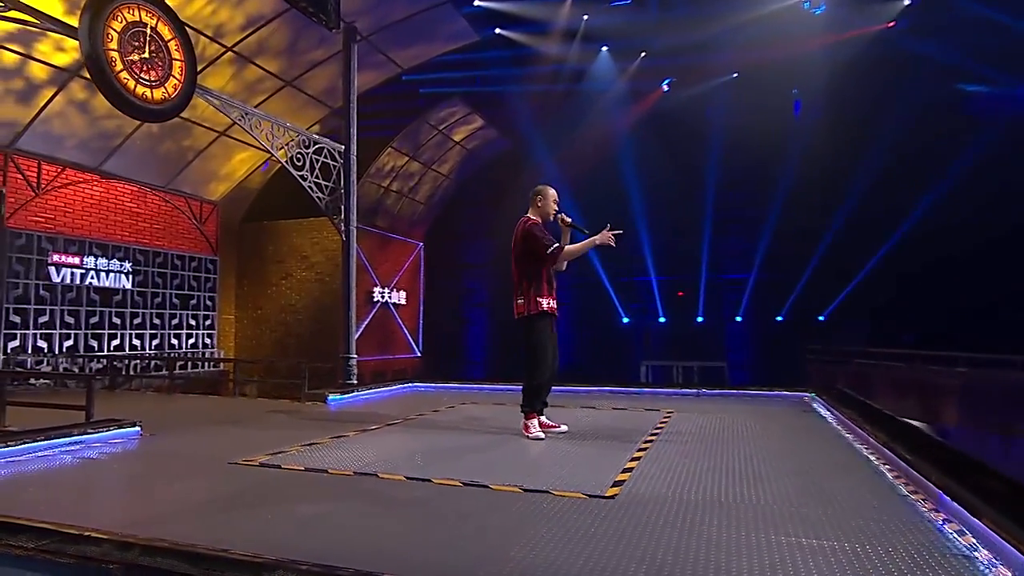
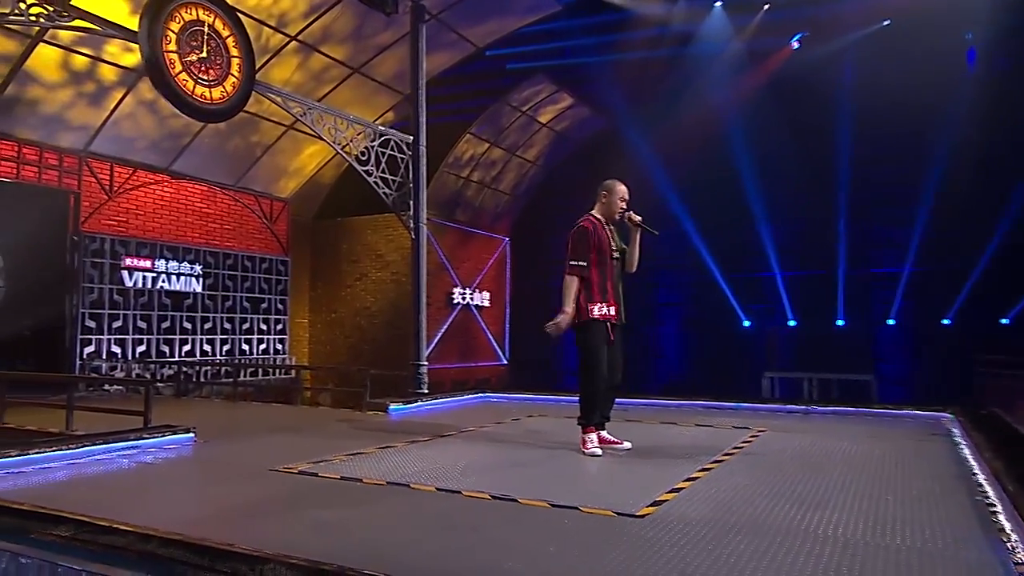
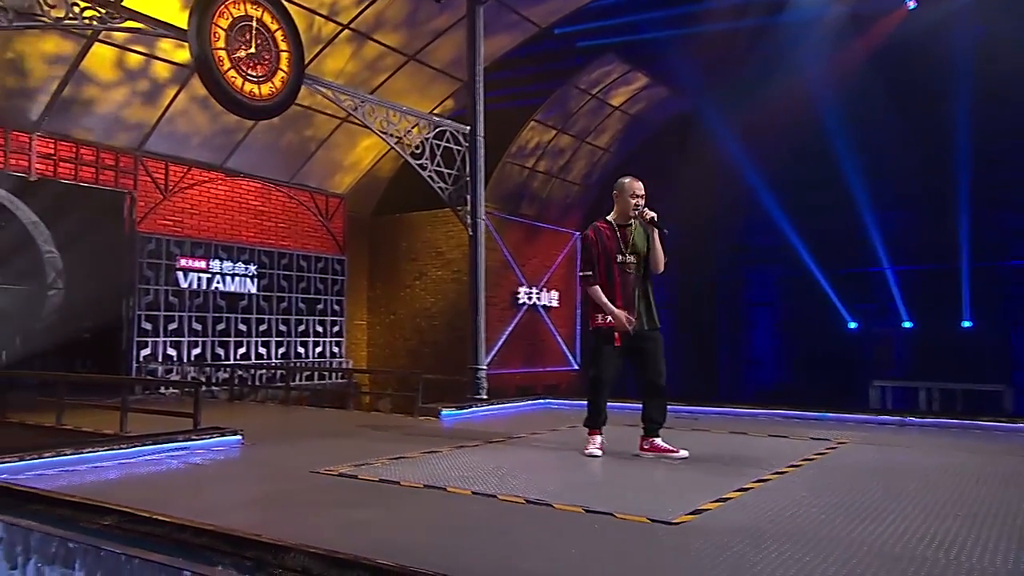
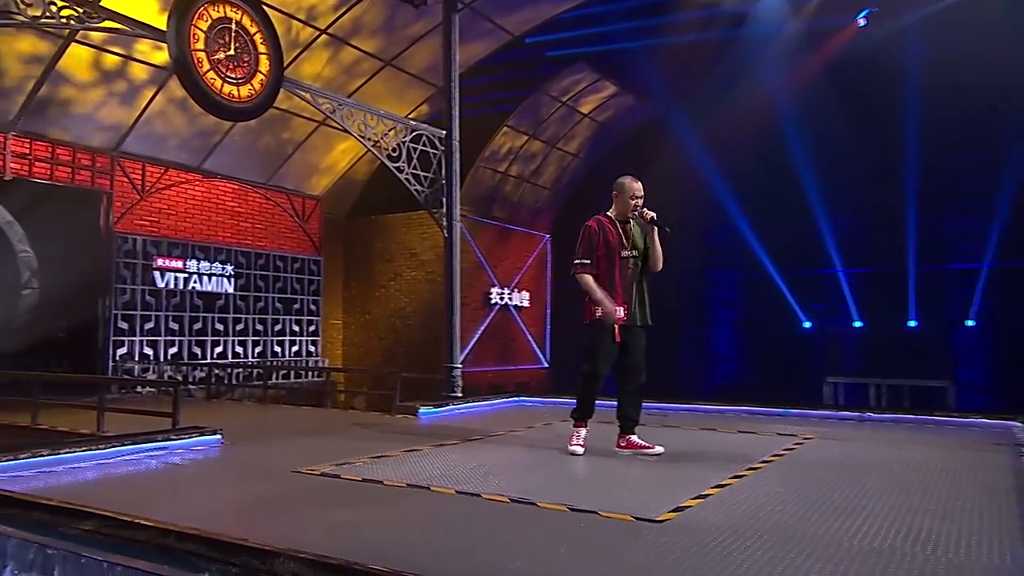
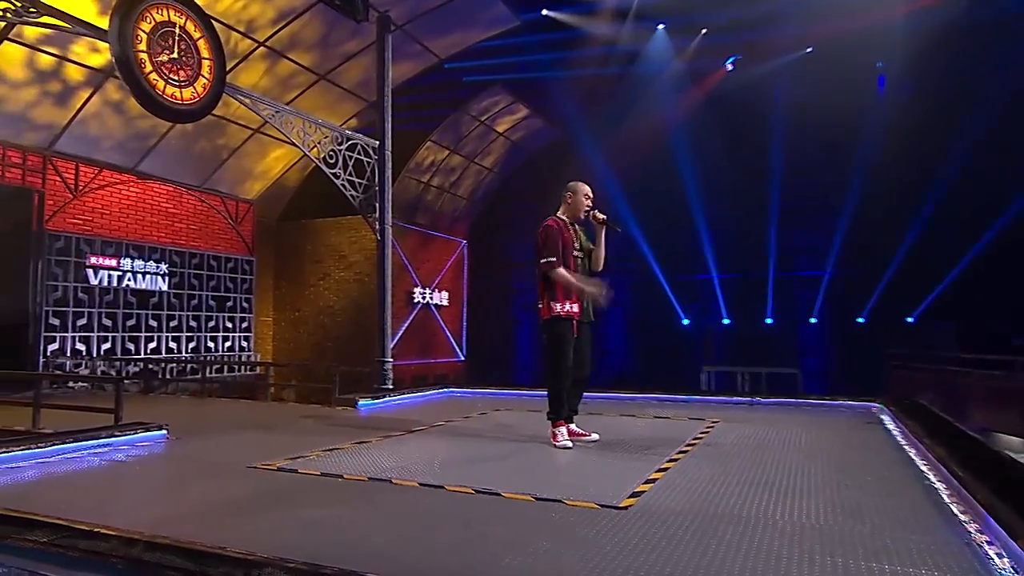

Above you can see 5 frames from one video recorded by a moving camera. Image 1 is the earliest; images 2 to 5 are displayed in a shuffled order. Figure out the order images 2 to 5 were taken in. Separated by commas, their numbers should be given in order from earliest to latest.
5, 2, 4, 3
